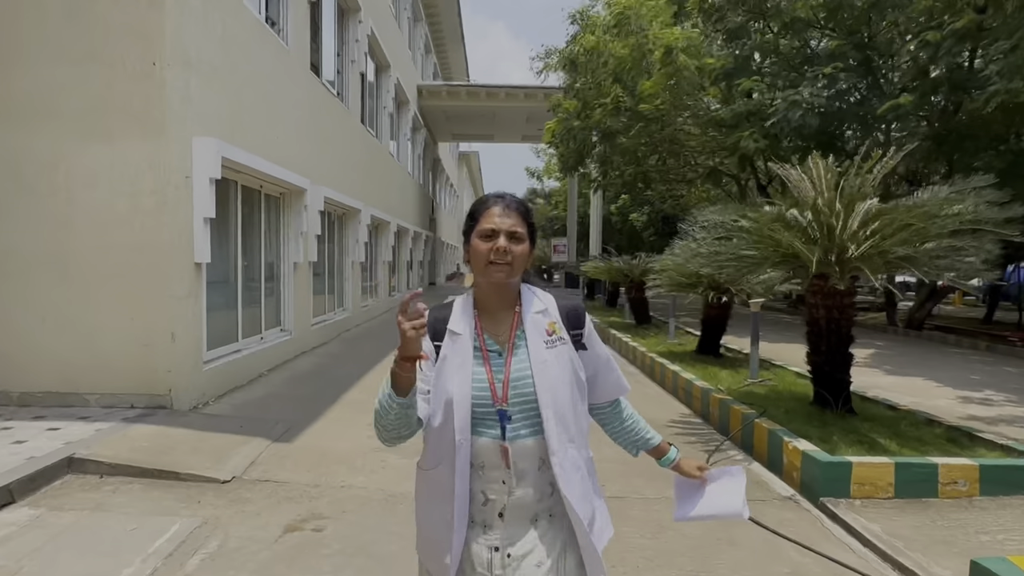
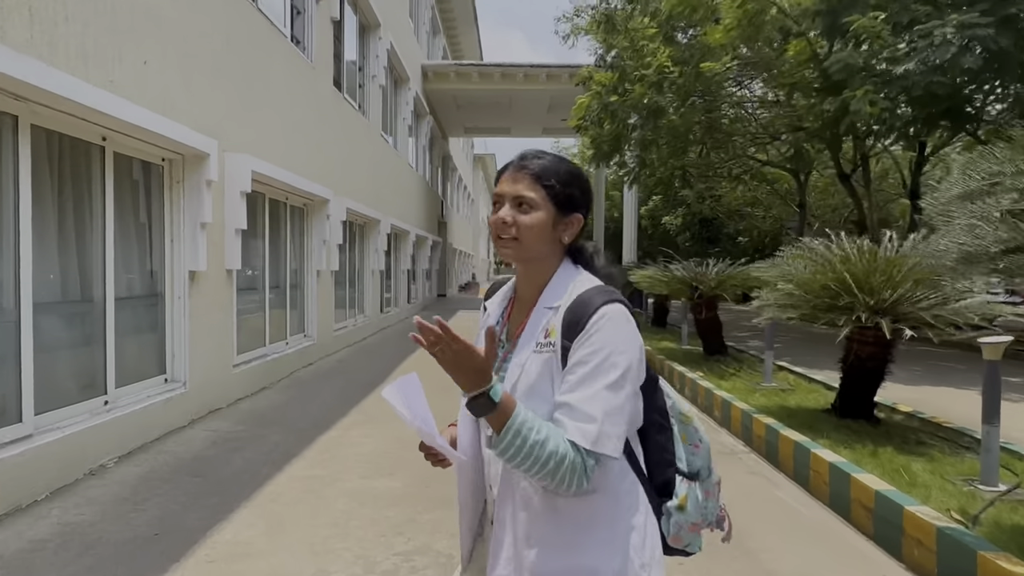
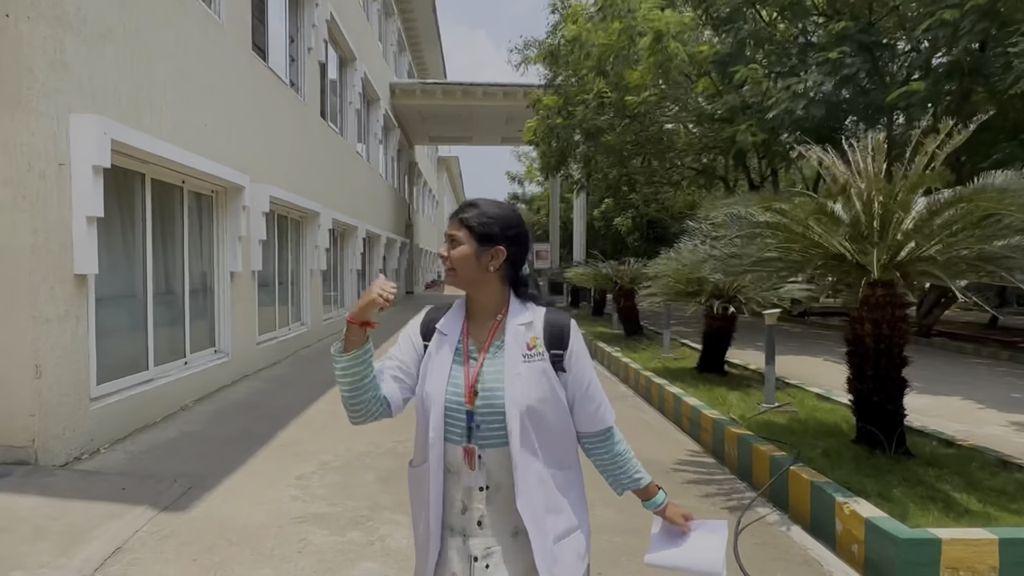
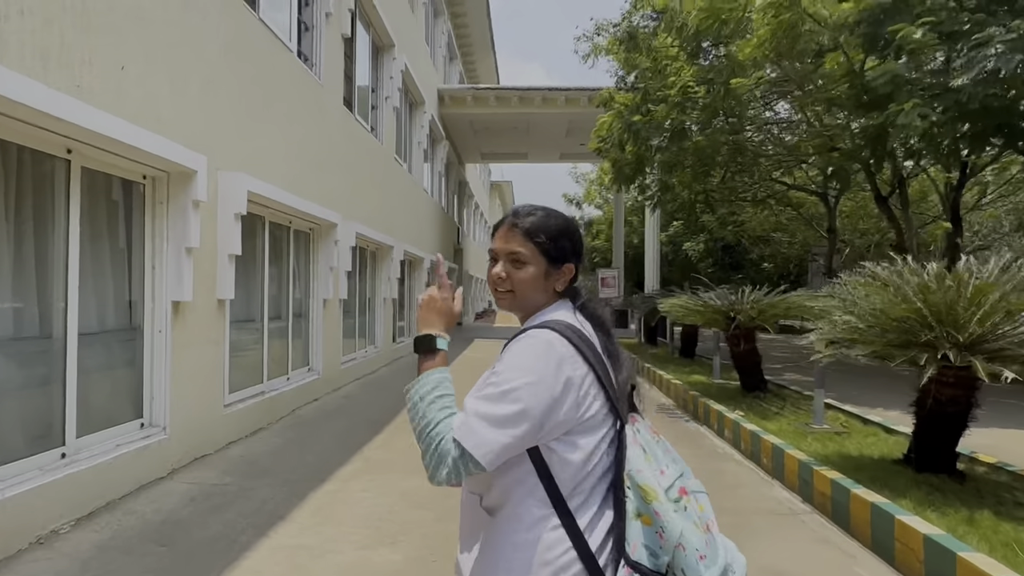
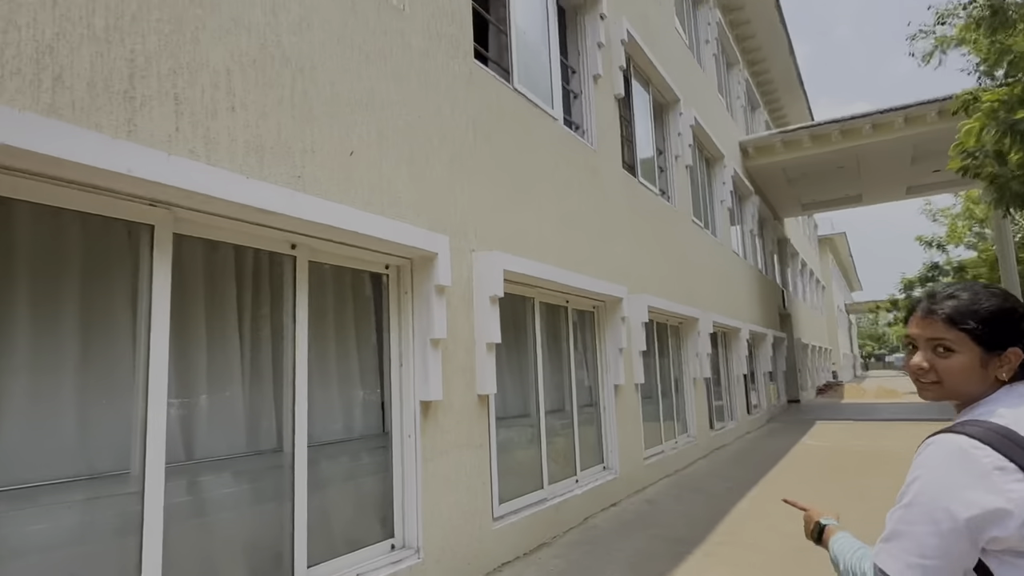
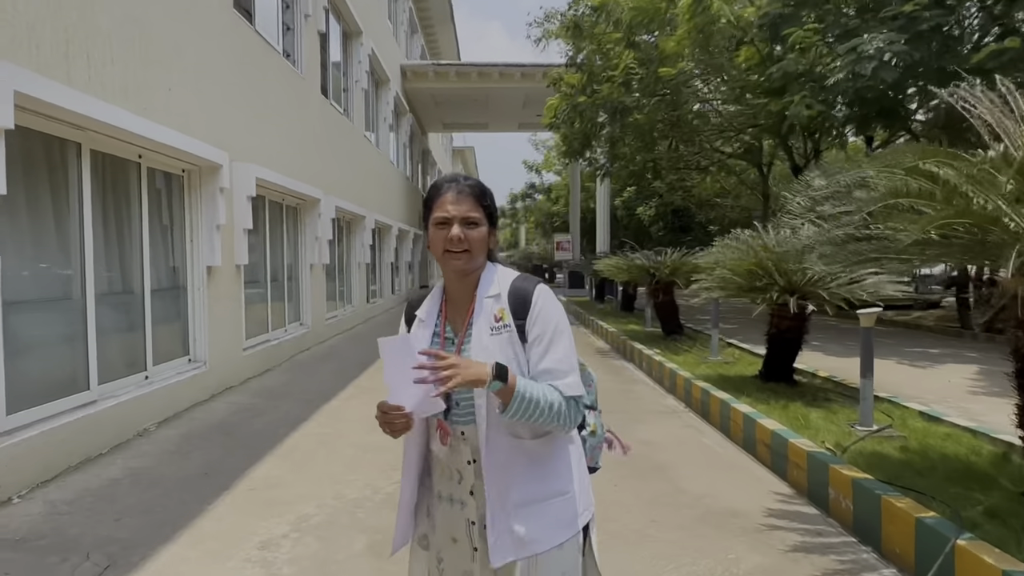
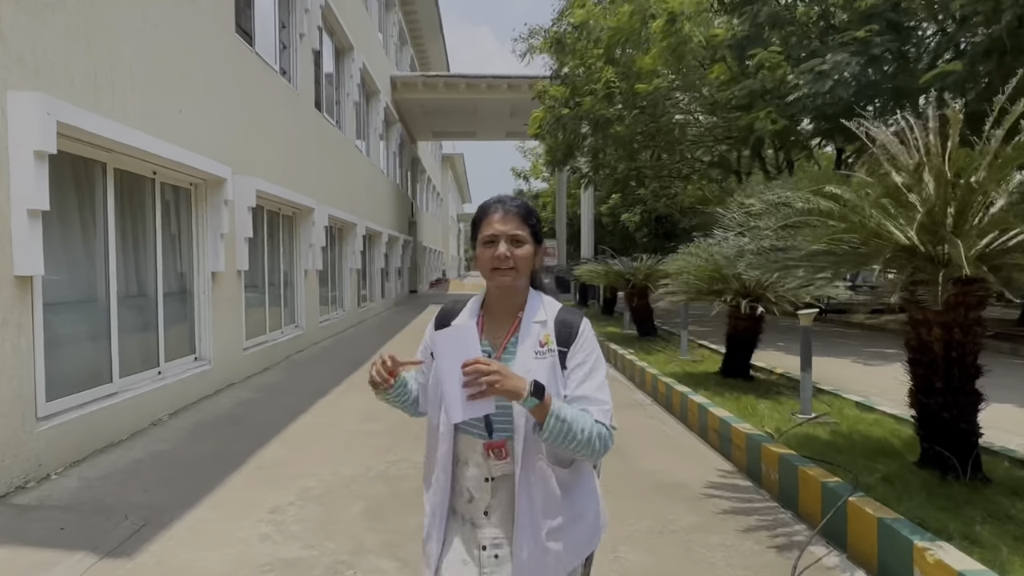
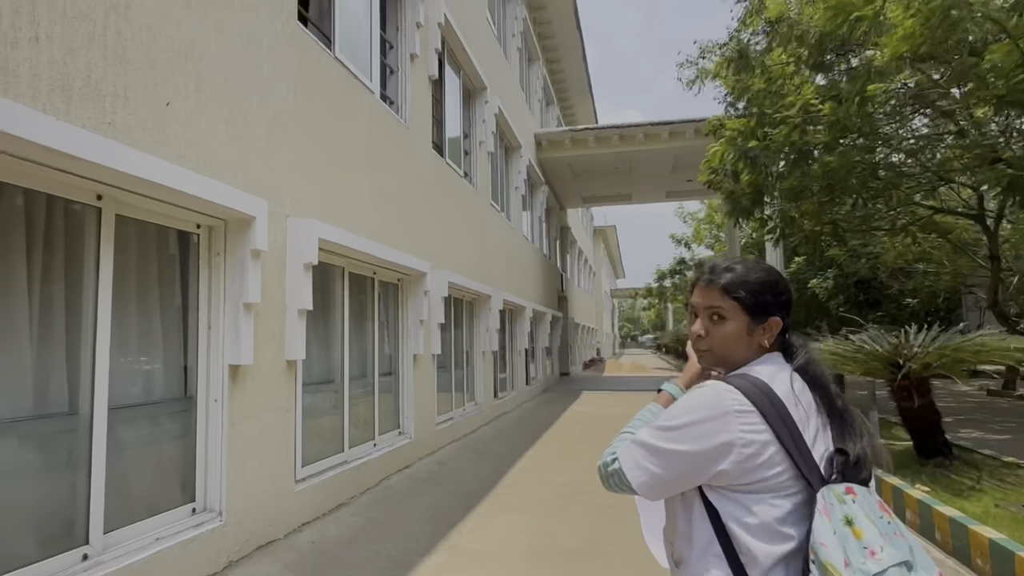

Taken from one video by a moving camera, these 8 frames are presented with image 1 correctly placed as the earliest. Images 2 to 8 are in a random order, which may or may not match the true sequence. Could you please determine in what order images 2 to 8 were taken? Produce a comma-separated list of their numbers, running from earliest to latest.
3, 7, 6, 2, 4, 8, 5
